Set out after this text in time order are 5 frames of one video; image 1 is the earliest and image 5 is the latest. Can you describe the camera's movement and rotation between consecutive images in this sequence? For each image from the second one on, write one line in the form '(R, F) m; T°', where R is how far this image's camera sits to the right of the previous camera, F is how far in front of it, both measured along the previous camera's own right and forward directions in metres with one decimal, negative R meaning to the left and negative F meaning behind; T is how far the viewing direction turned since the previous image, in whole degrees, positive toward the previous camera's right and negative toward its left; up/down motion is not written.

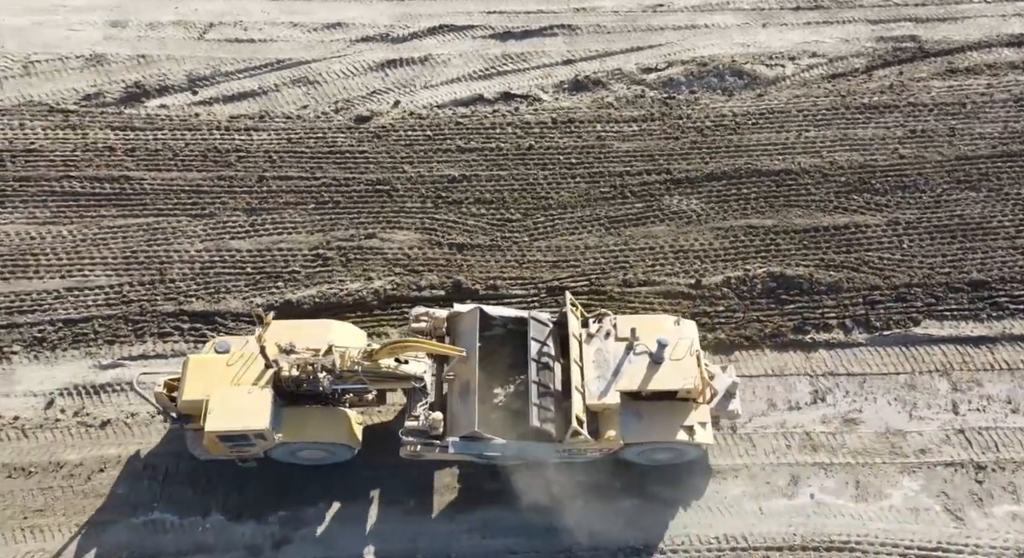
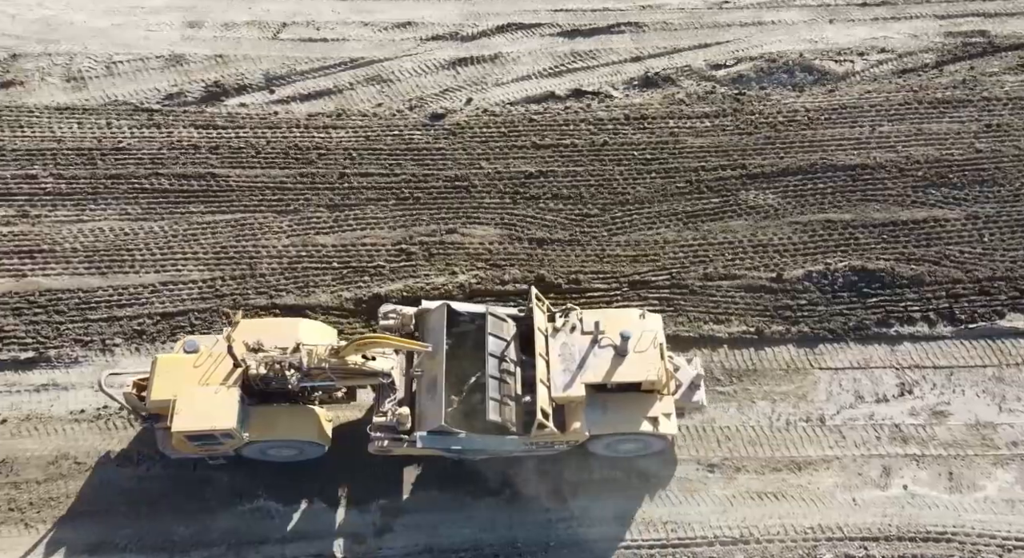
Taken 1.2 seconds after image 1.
(-0.6, -0.2) m; -2°
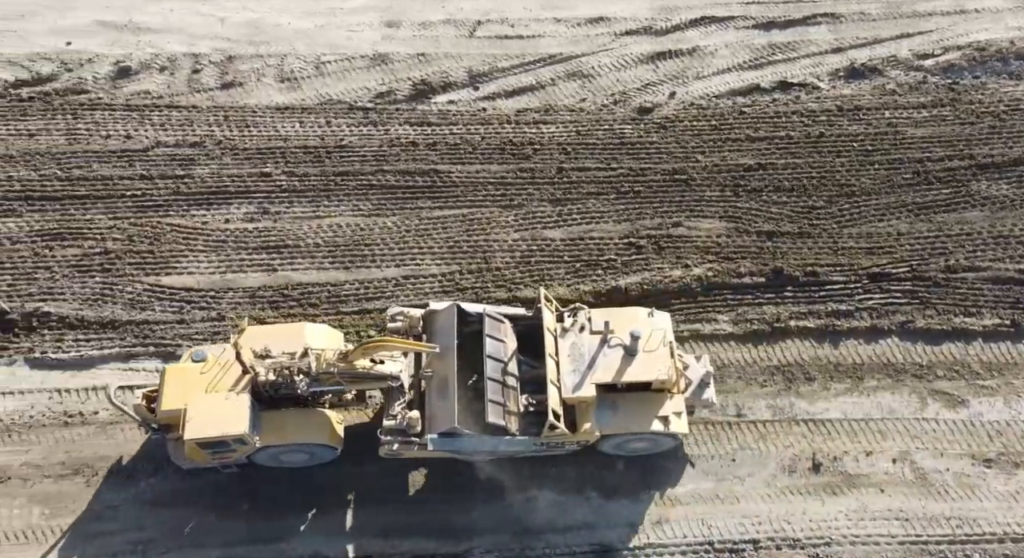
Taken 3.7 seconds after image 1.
(-1.6, +0.1) m; -5°
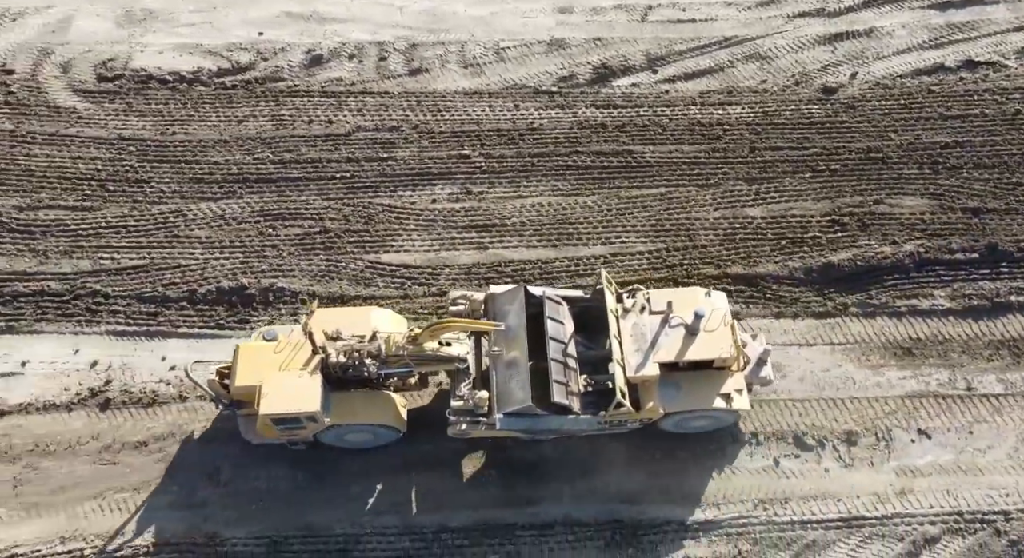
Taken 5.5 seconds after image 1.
(-1.4, -0.2) m; -5°
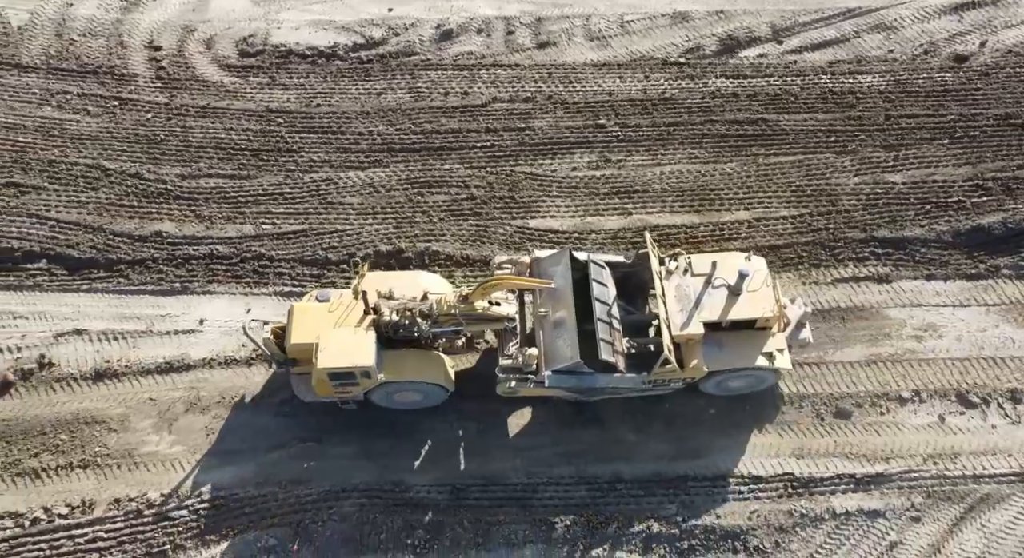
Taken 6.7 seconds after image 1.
(-0.9, -0.2) m; -3°
